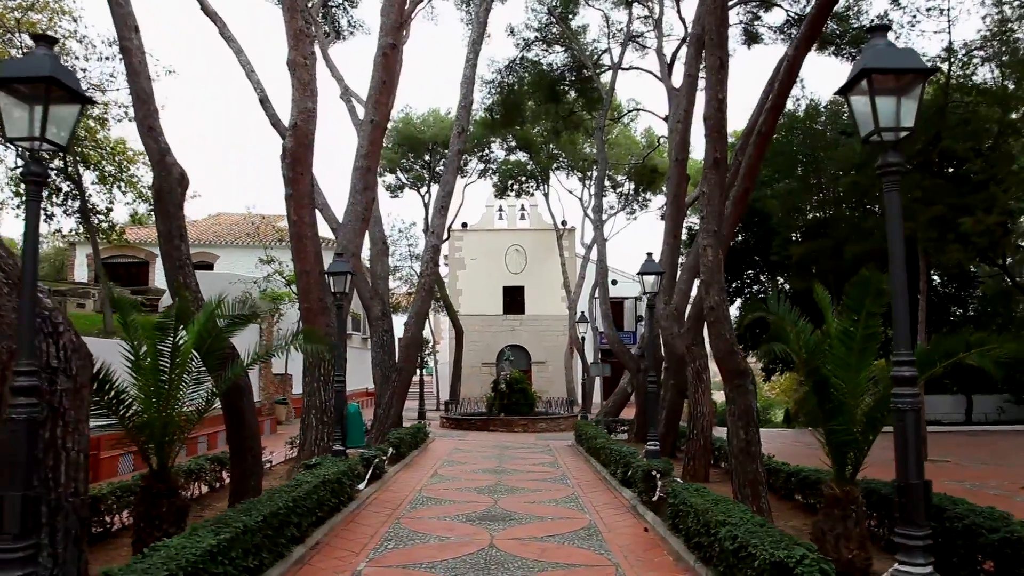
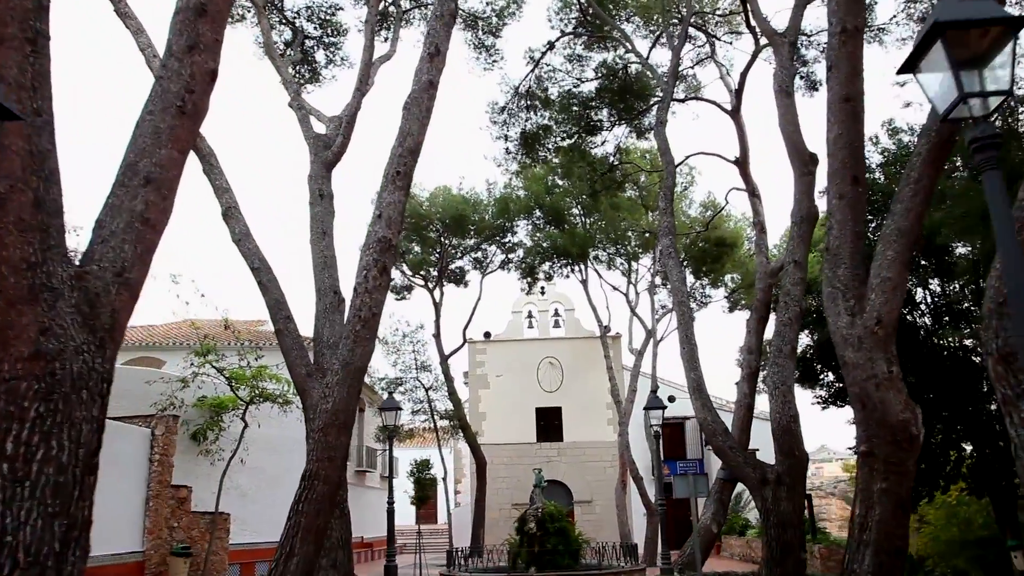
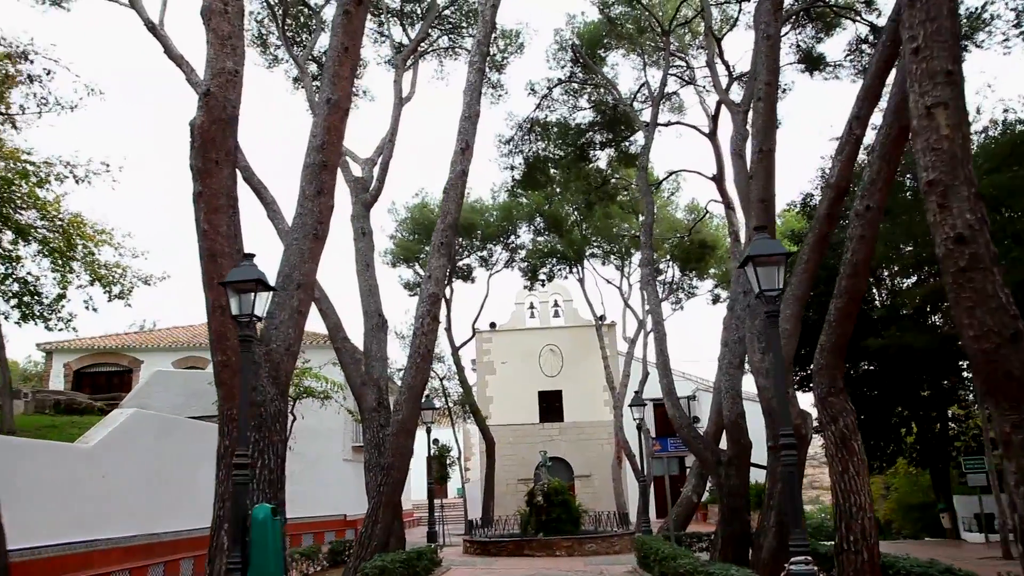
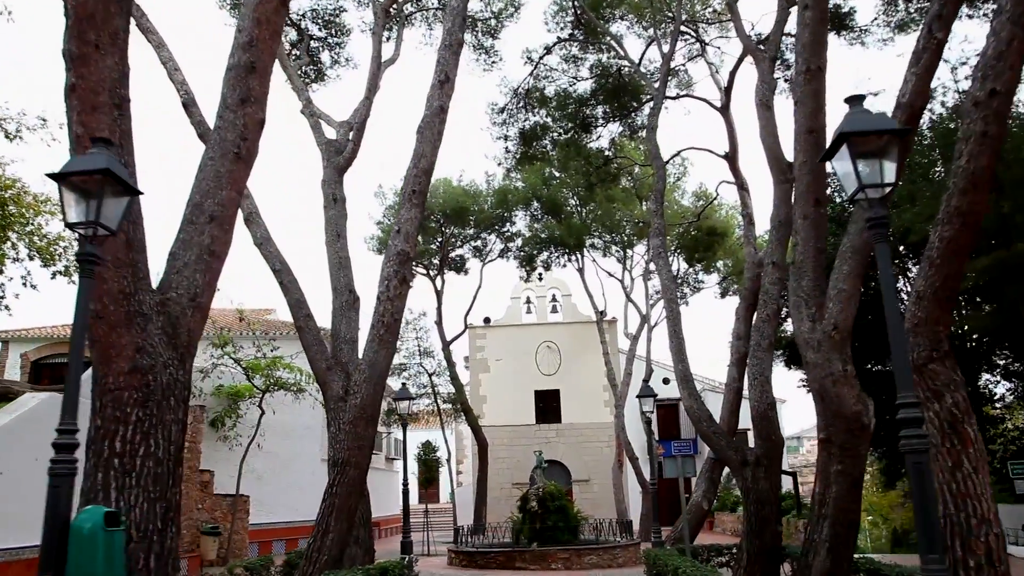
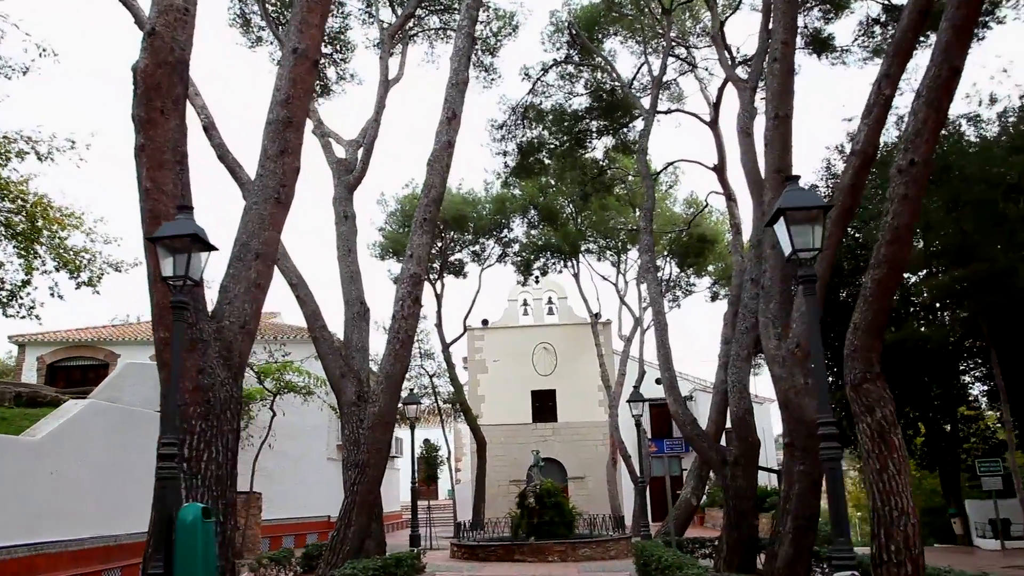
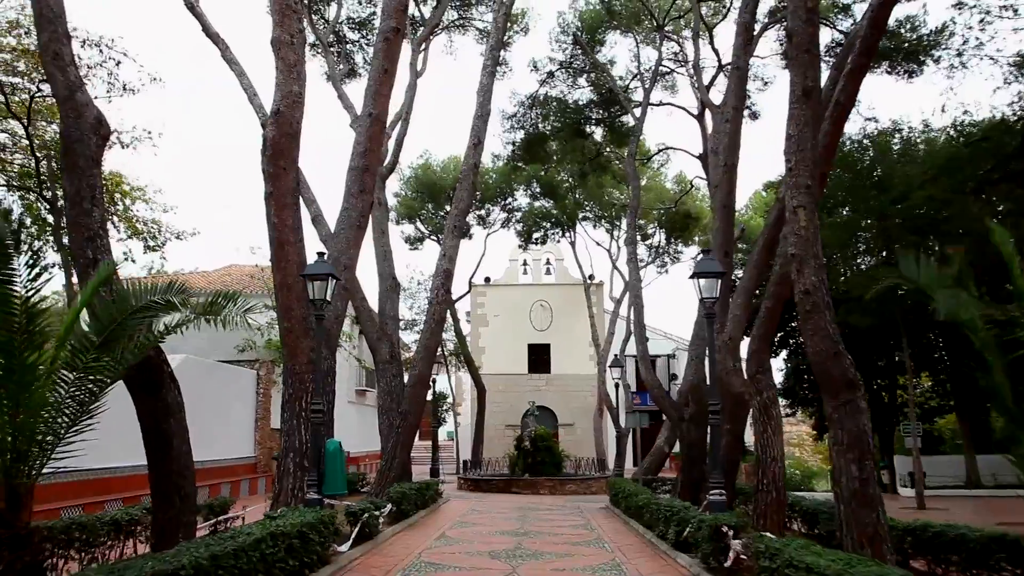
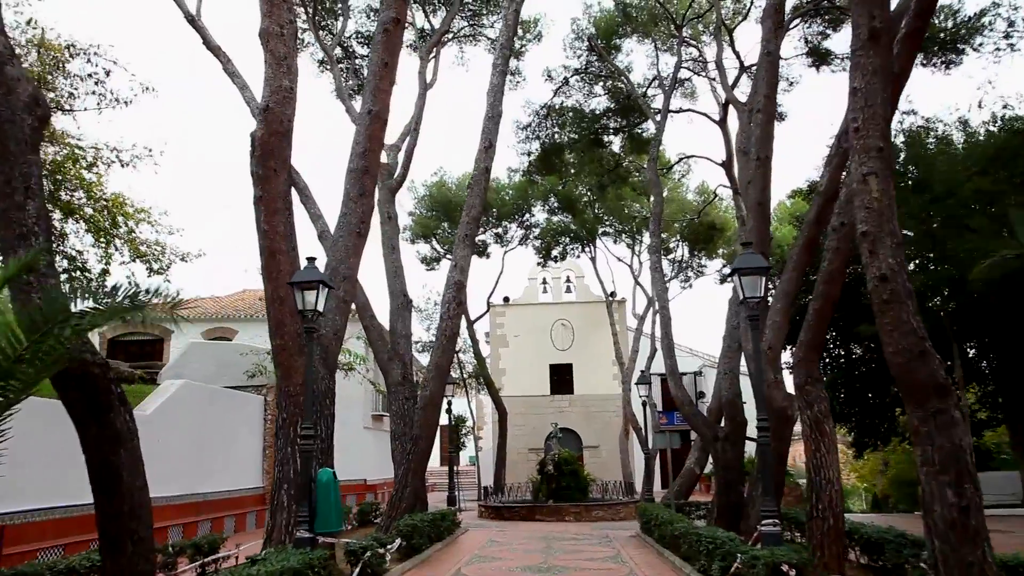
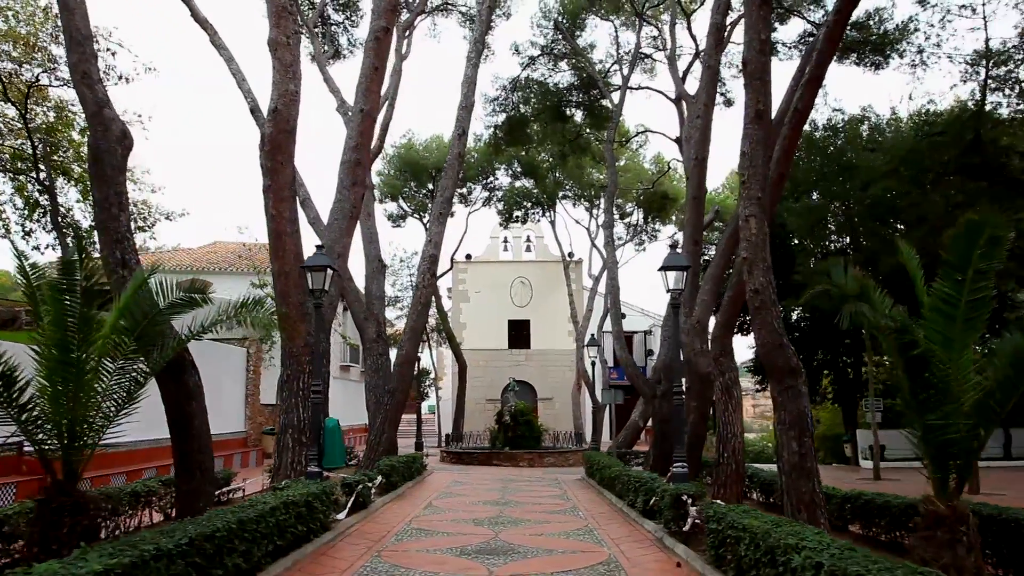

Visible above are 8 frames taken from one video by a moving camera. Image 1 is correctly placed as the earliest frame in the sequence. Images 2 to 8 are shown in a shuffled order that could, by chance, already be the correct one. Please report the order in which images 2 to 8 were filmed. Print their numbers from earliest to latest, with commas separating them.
8, 6, 7, 3, 5, 4, 2
